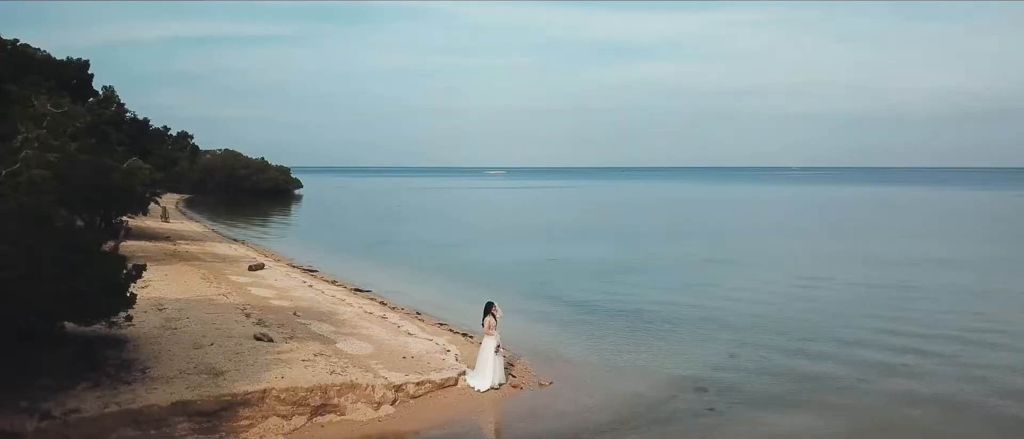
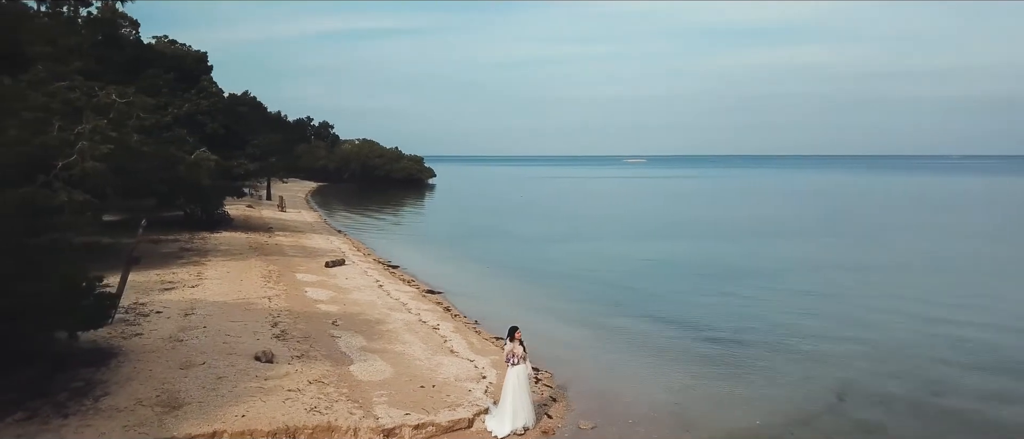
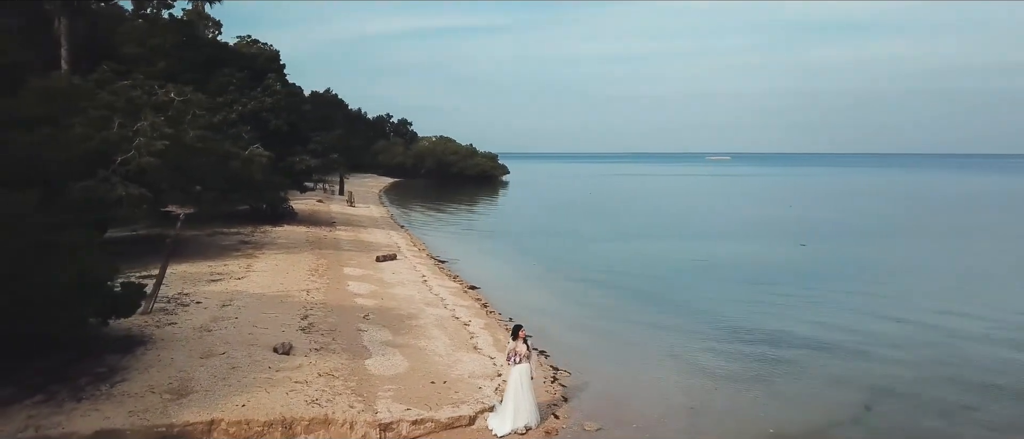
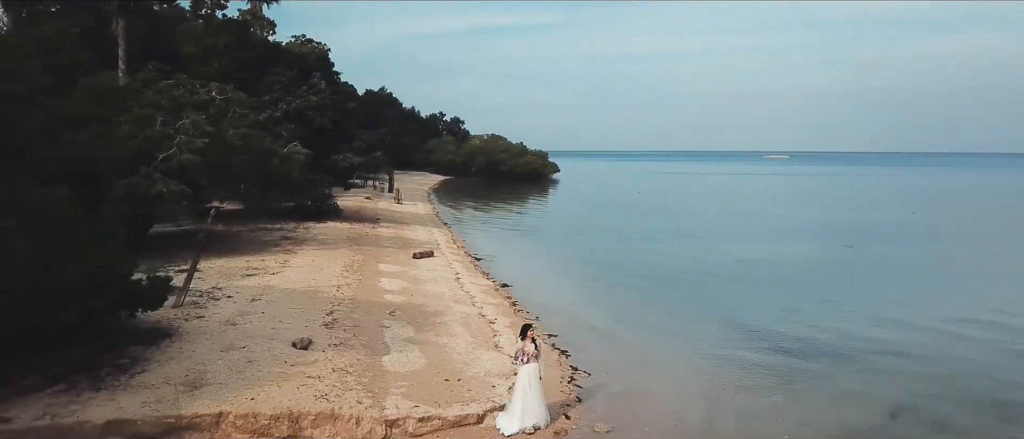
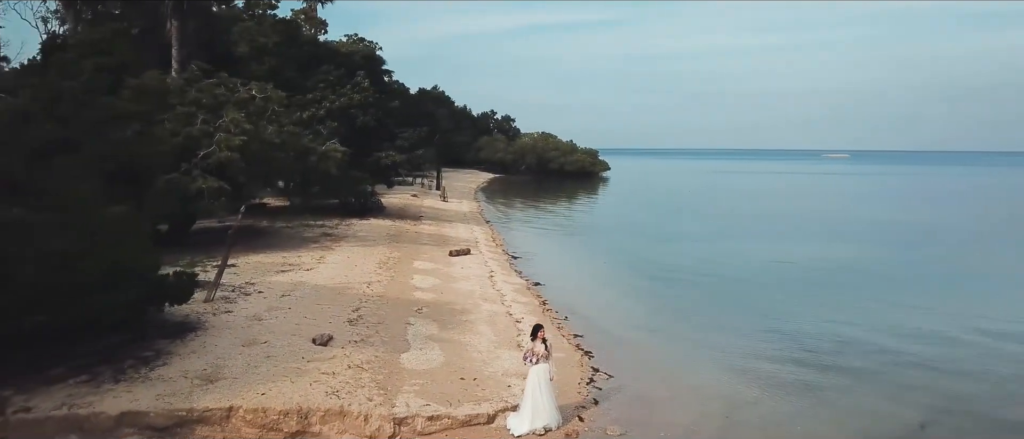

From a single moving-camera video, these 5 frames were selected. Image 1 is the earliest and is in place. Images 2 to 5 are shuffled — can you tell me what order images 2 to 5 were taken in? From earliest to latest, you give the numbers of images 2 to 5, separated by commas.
2, 3, 4, 5
